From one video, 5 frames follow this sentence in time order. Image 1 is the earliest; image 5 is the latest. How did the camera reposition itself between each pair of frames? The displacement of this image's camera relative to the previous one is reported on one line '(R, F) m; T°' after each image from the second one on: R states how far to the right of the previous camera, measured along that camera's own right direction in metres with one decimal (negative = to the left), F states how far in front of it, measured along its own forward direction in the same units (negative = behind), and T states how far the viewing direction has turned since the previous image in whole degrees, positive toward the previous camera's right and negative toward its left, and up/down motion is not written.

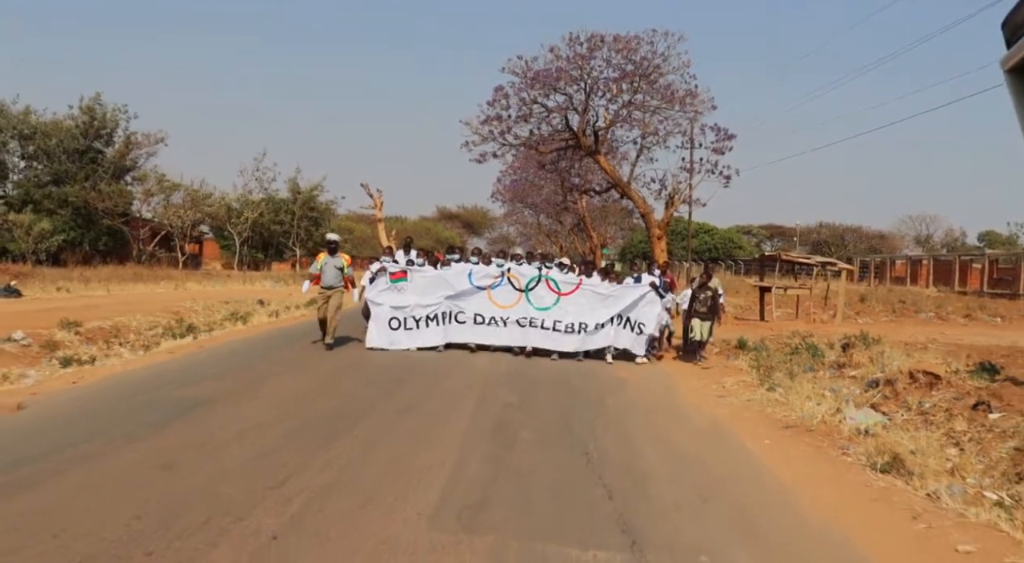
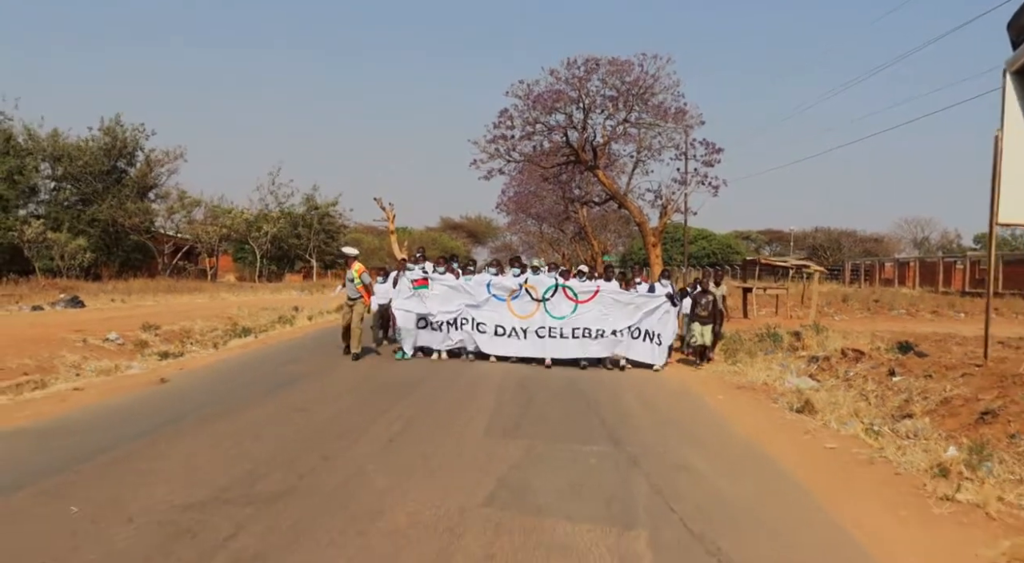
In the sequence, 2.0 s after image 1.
(-0.2, -3.3) m; 0°
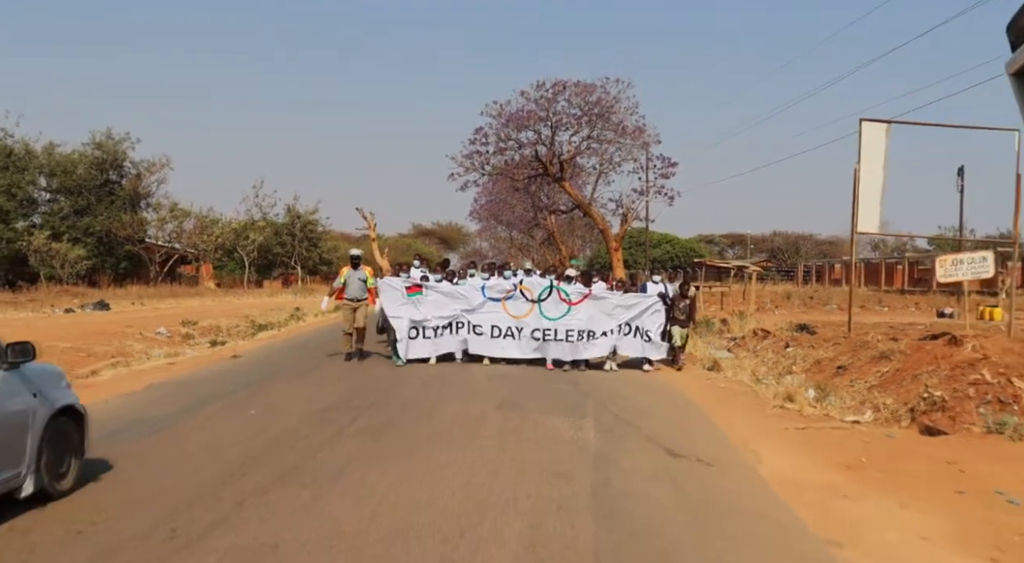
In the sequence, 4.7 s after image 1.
(-0.3, -4.3) m; +2°
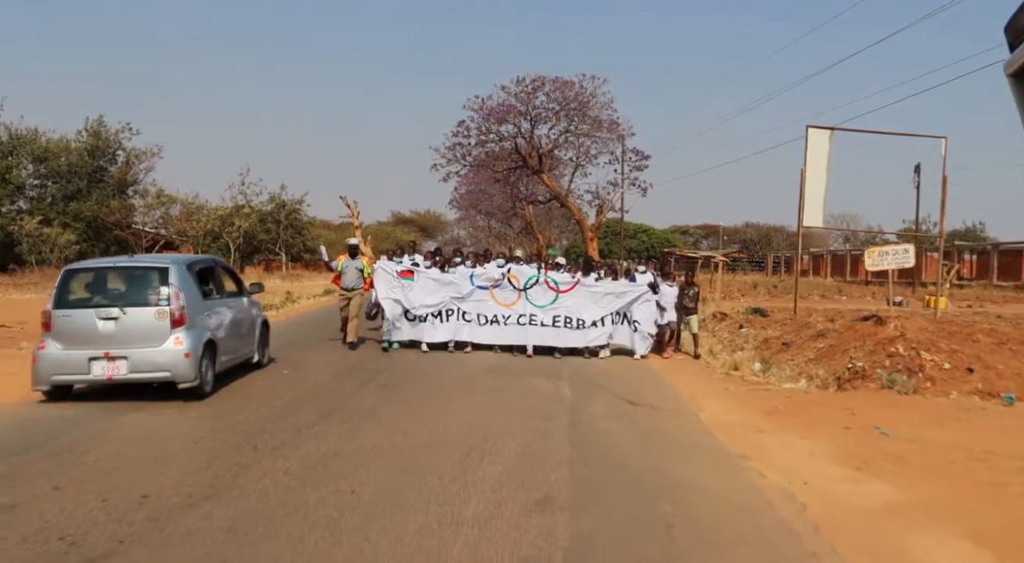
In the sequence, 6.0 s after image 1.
(-0.2, -2.1) m; +1°
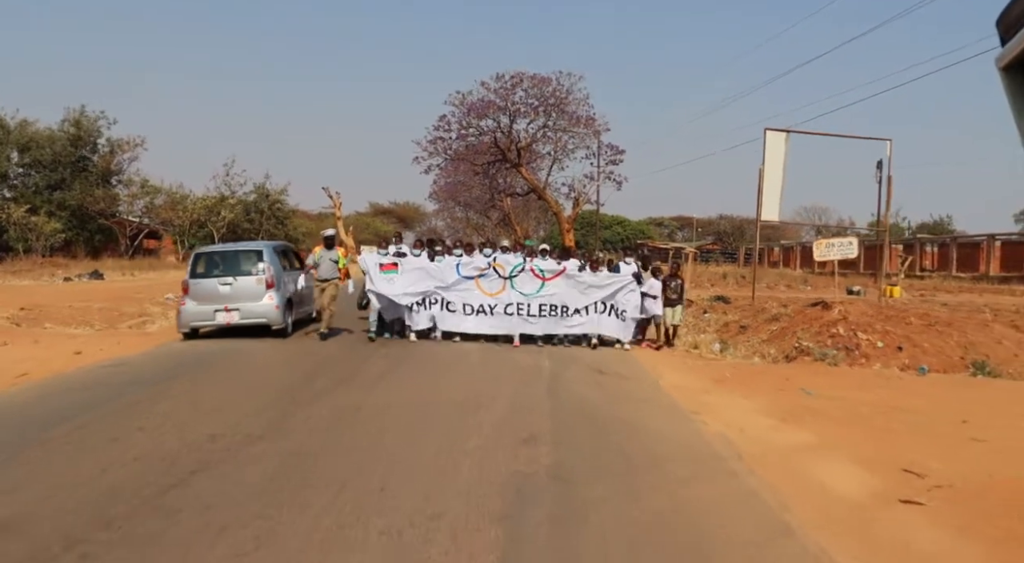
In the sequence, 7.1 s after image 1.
(-0.1, -1.7) m; +1°
